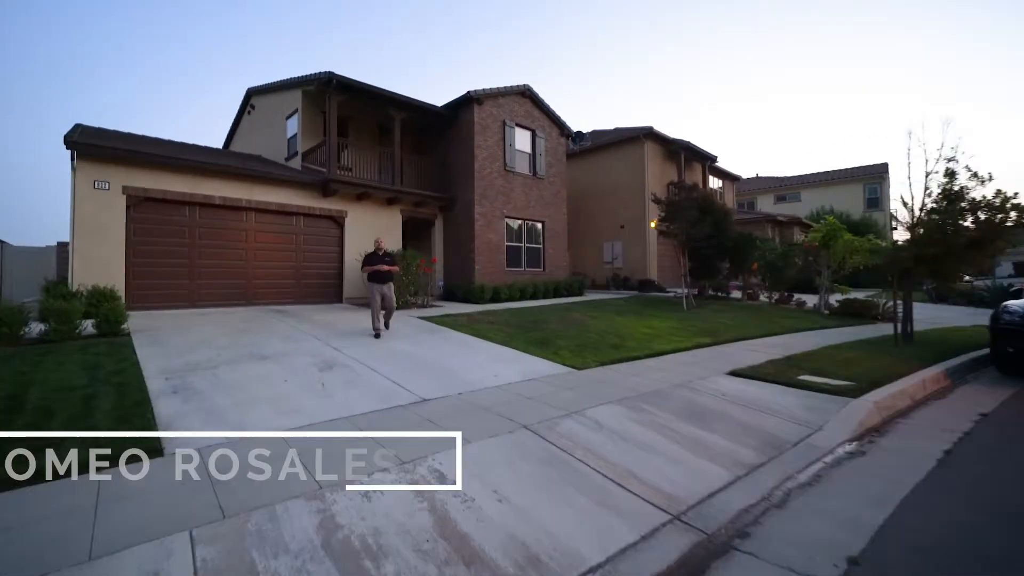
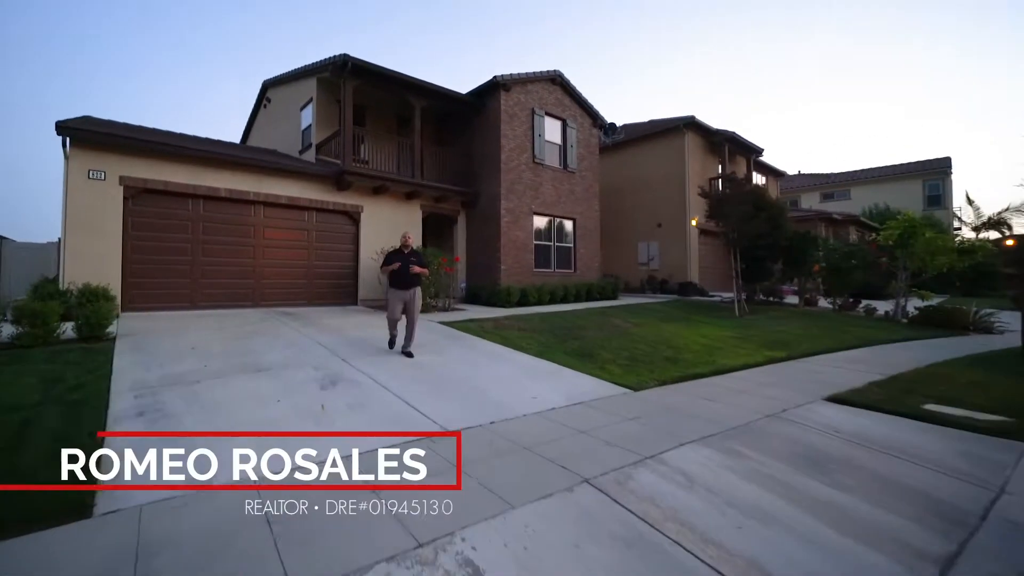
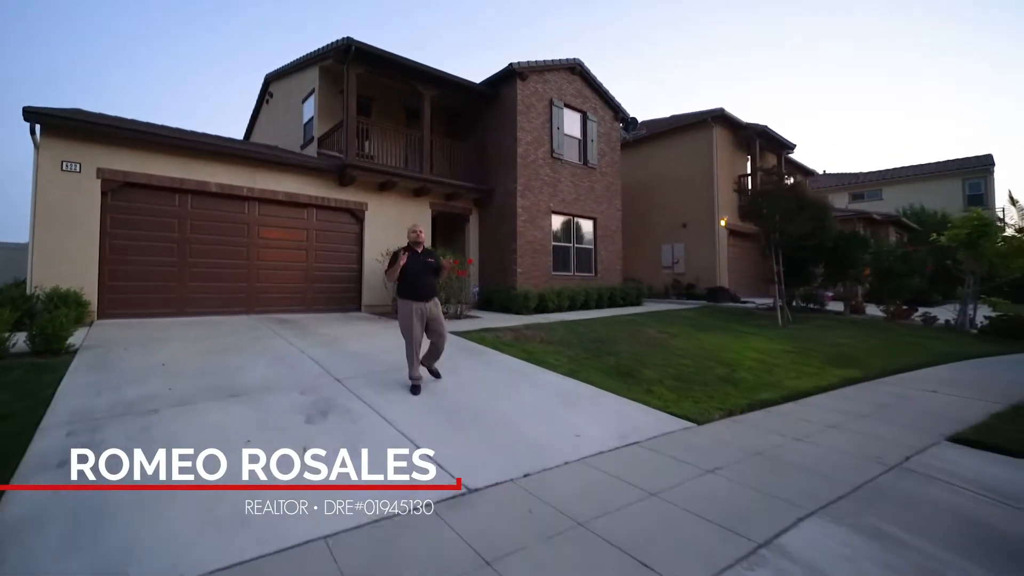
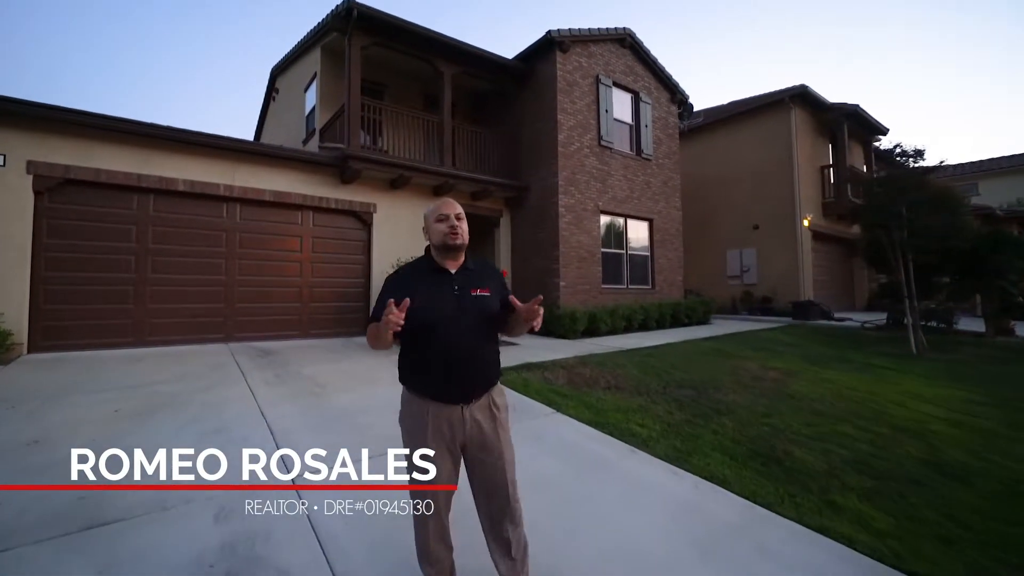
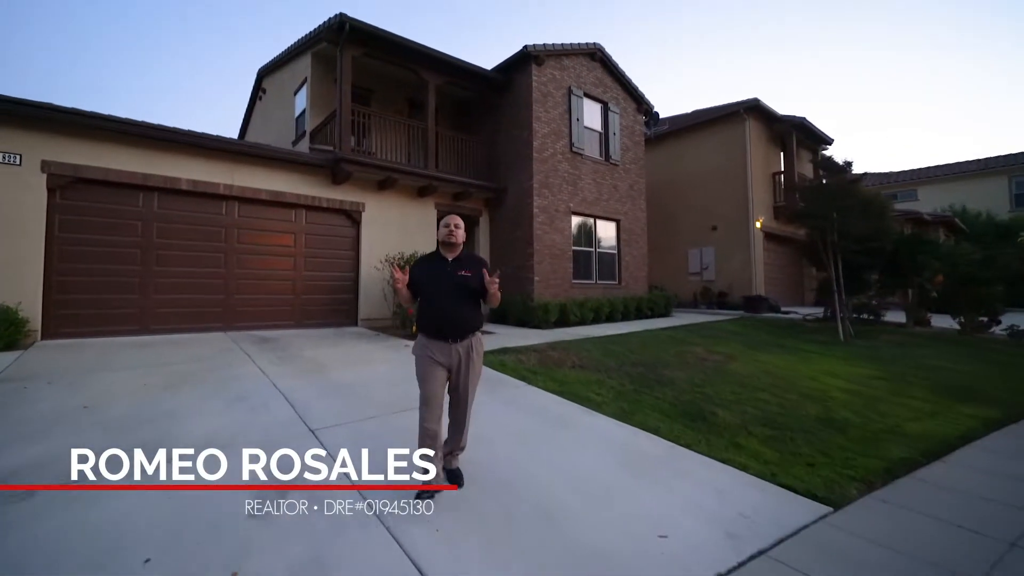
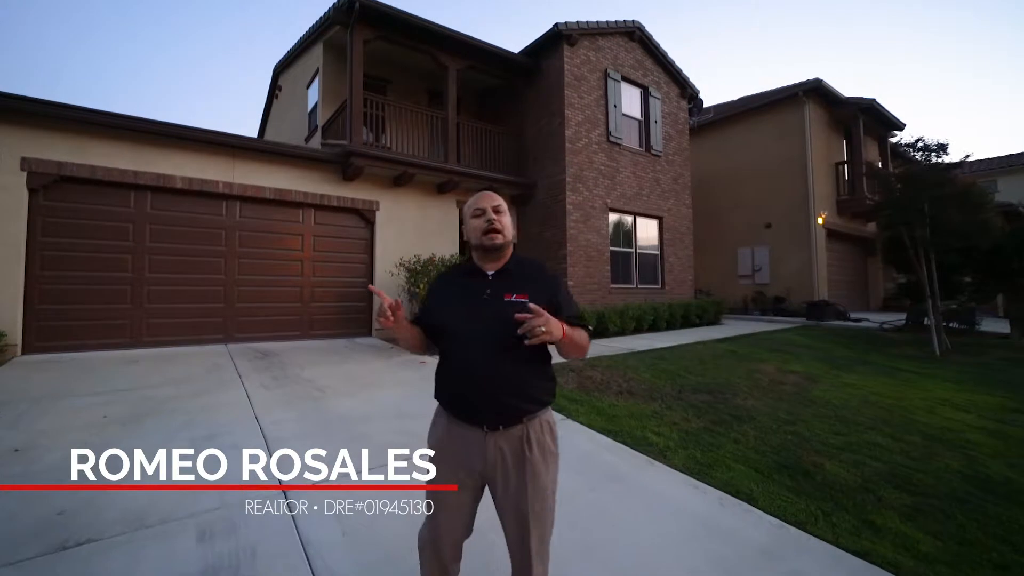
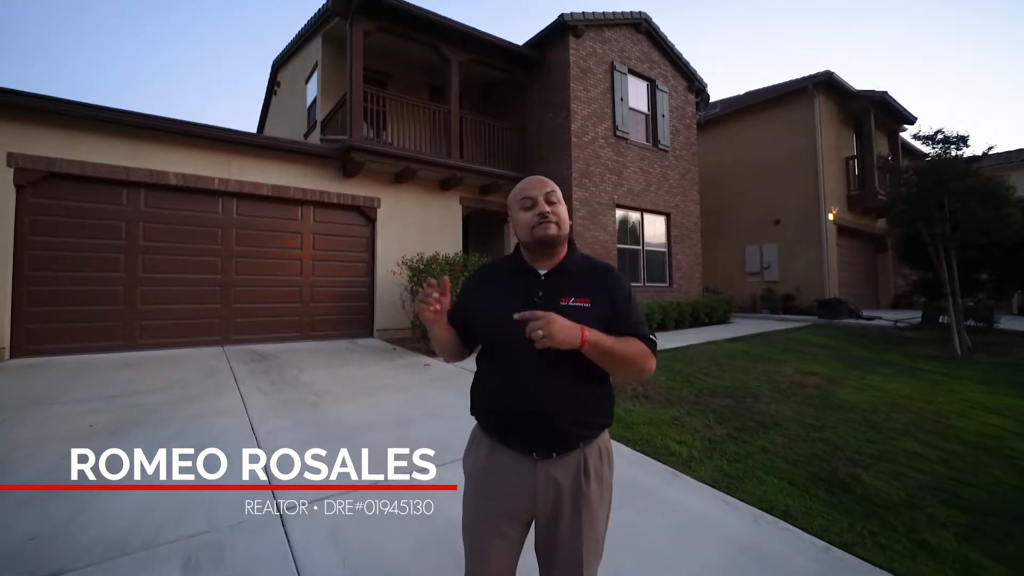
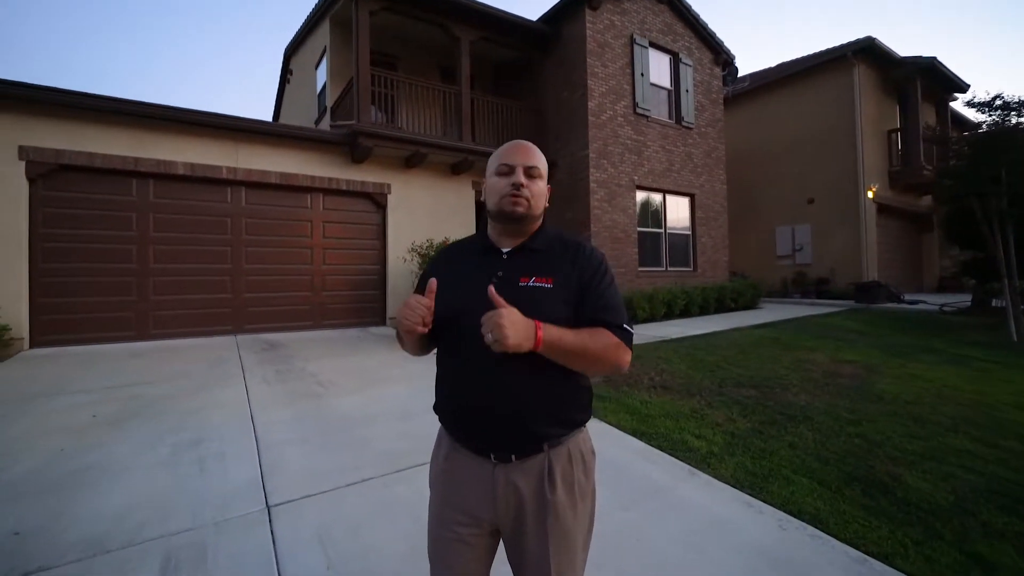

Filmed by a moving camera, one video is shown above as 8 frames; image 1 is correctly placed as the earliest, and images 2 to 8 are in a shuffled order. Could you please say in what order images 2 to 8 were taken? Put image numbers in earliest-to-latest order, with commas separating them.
2, 3, 5, 4, 6, 7, 8
